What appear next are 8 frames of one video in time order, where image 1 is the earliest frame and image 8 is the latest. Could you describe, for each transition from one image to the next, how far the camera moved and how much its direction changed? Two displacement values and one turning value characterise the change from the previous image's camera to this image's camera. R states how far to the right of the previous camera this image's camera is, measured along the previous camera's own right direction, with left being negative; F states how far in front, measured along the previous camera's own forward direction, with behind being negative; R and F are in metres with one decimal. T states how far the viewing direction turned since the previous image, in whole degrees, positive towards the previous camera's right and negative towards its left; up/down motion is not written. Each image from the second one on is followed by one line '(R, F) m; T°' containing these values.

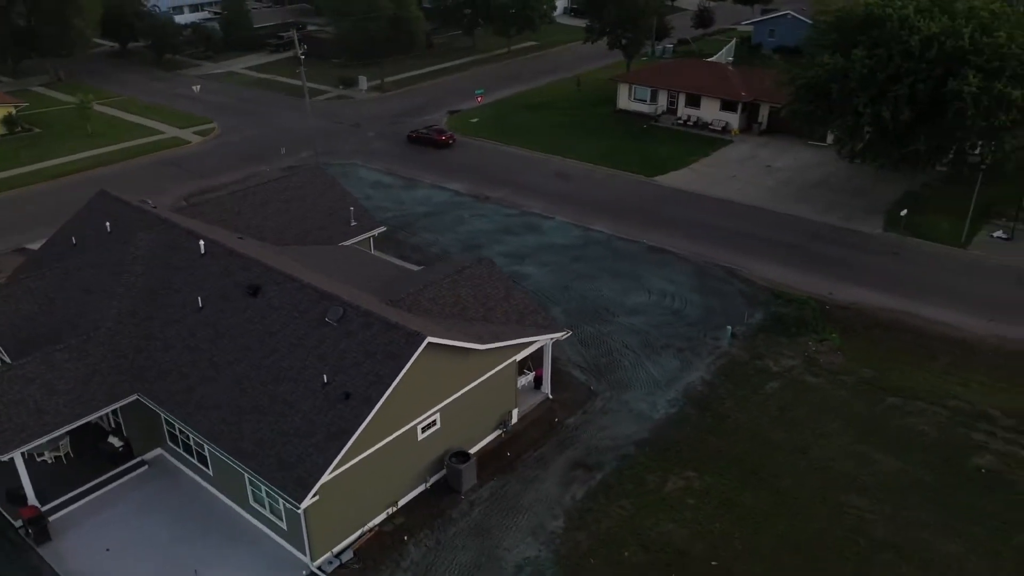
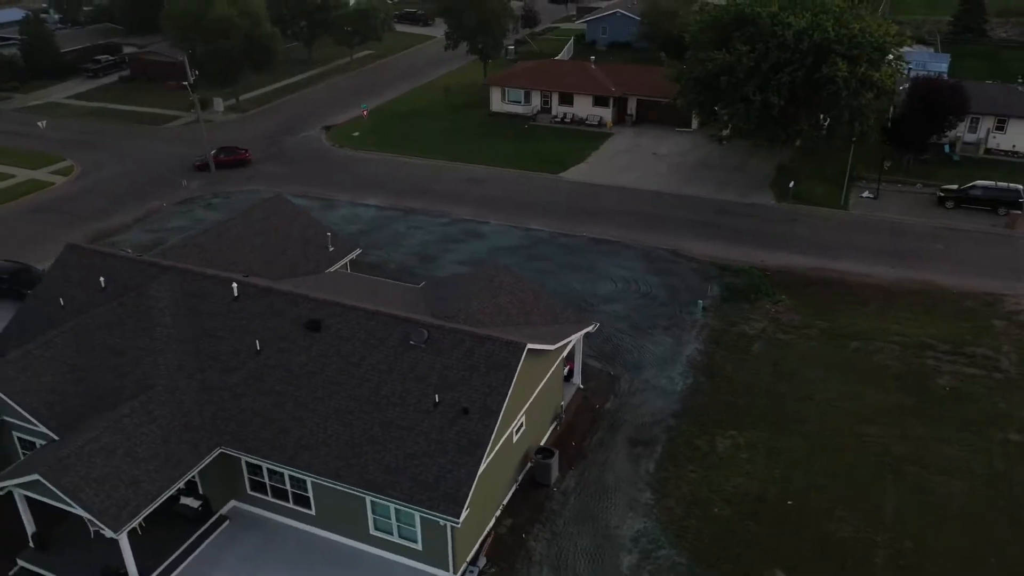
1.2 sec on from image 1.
(-6.7, -0.5) m; +14°
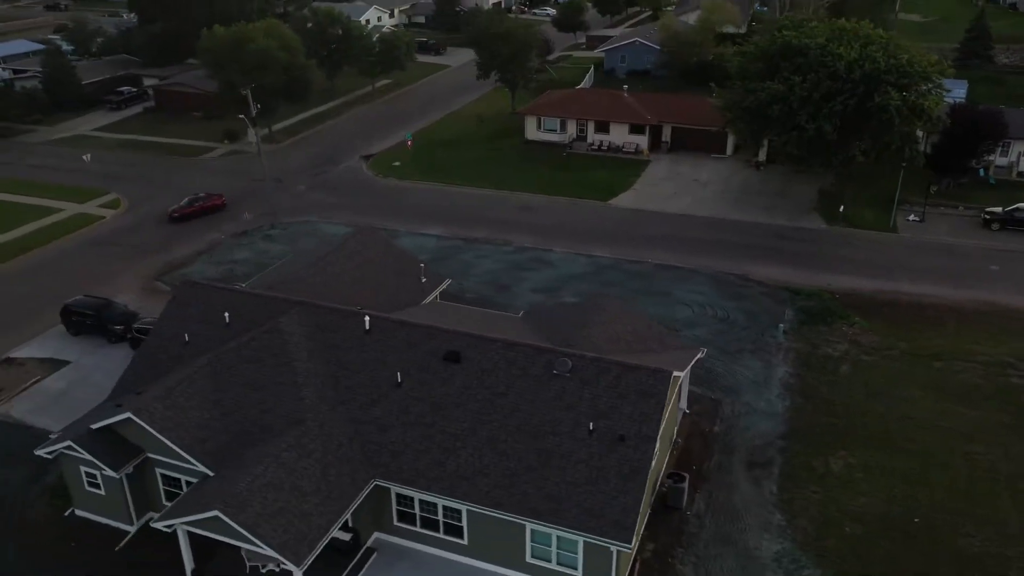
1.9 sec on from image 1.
(-4.1, -0.5) m; +2°
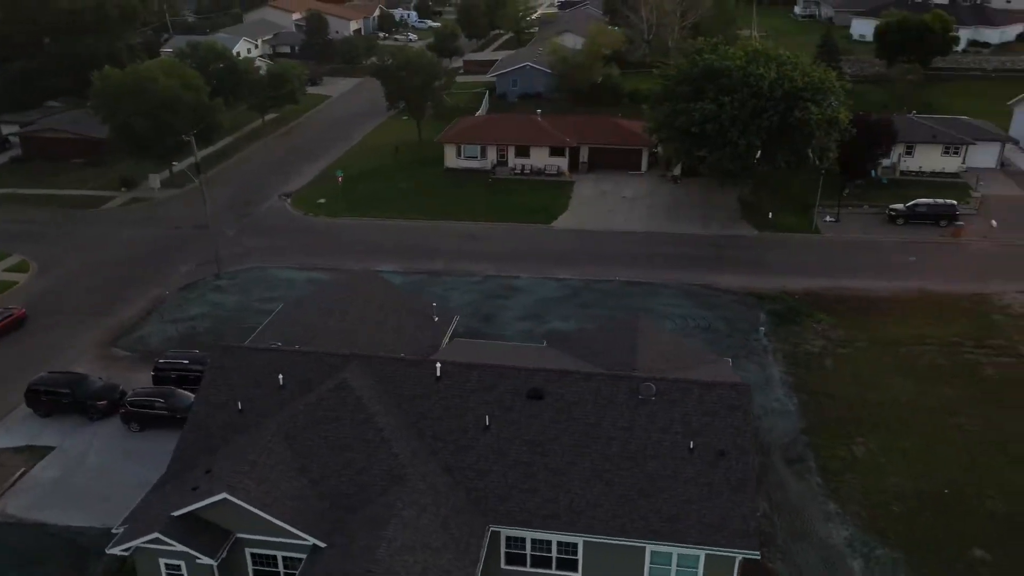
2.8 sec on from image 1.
(-5.9, +0.2) m; +11°
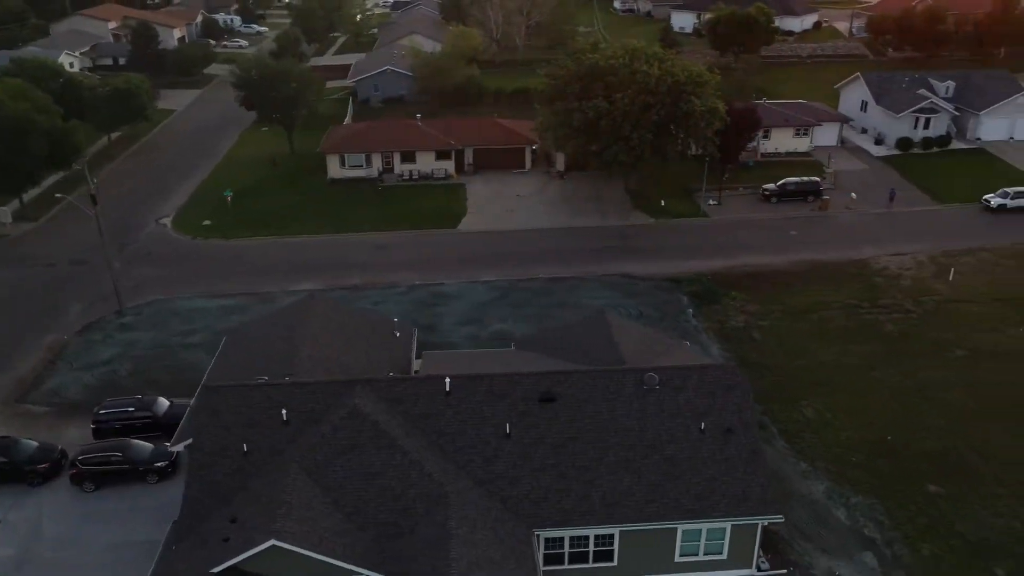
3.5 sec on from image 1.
(-4.5, +0.1) m; +12°
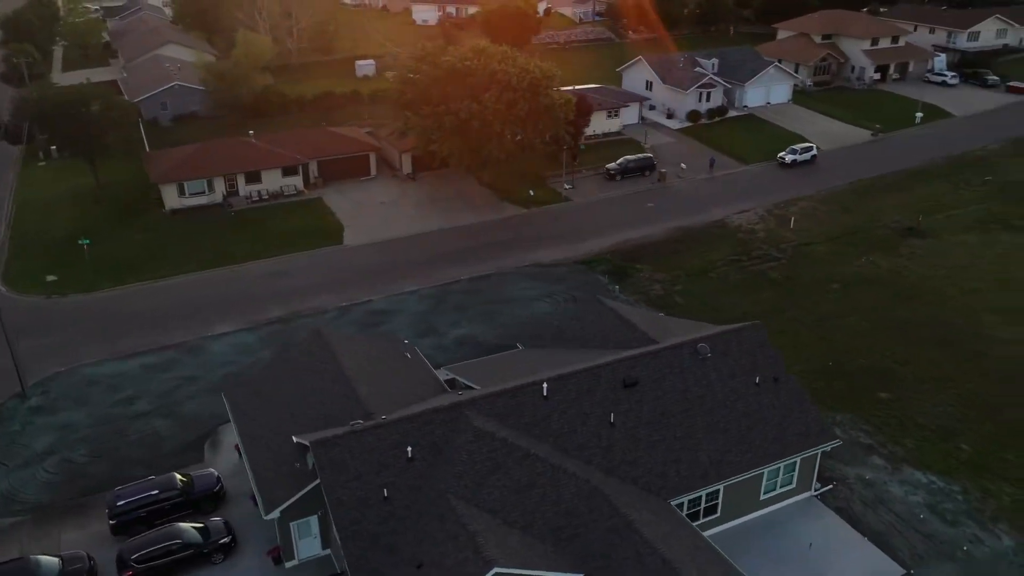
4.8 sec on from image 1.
(-9.6, +0.6) m; +20°
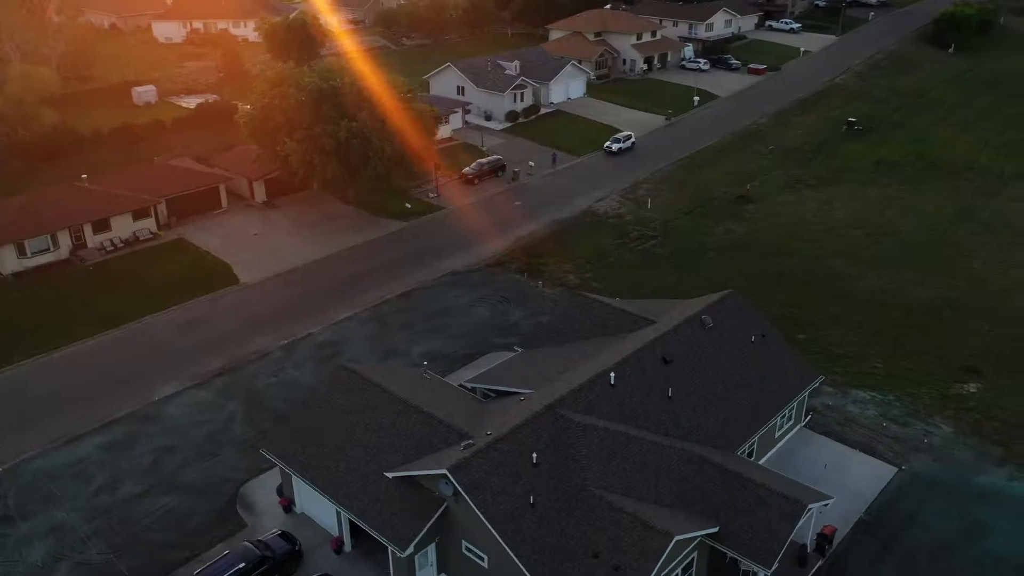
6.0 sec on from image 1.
(-9.4, 0.0) m; +19°
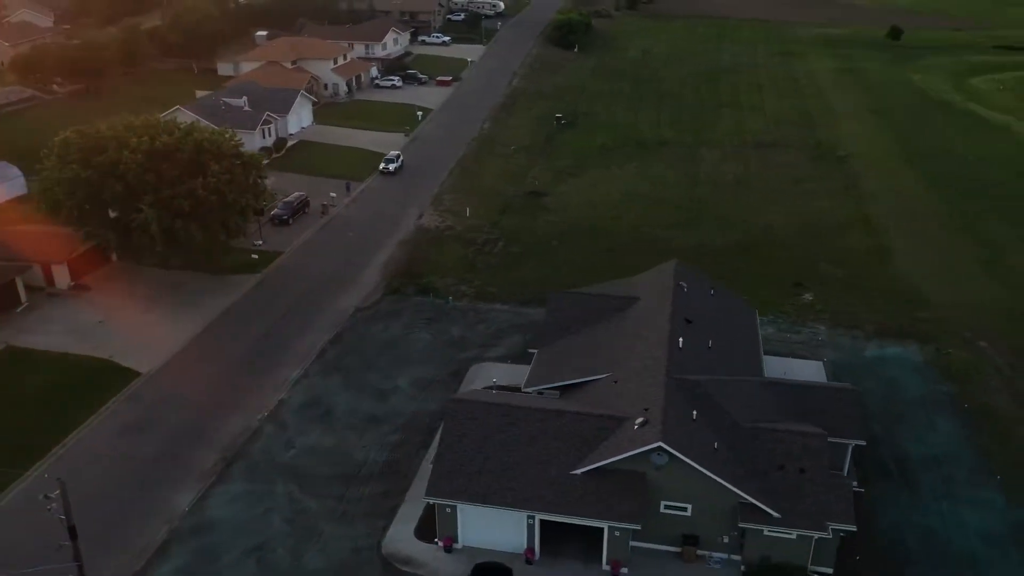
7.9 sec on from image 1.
(-15.8, +1.1) m; +28°
